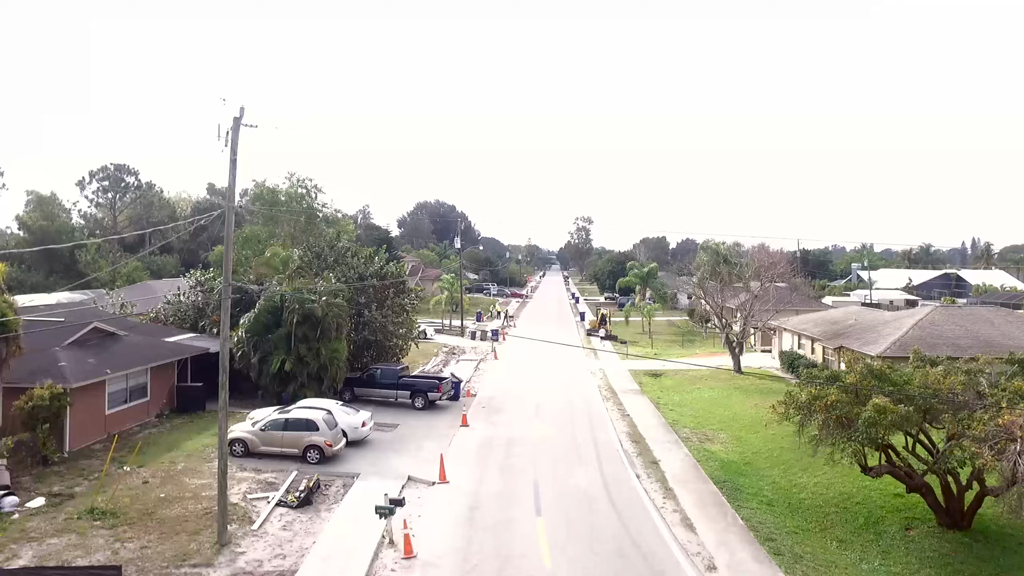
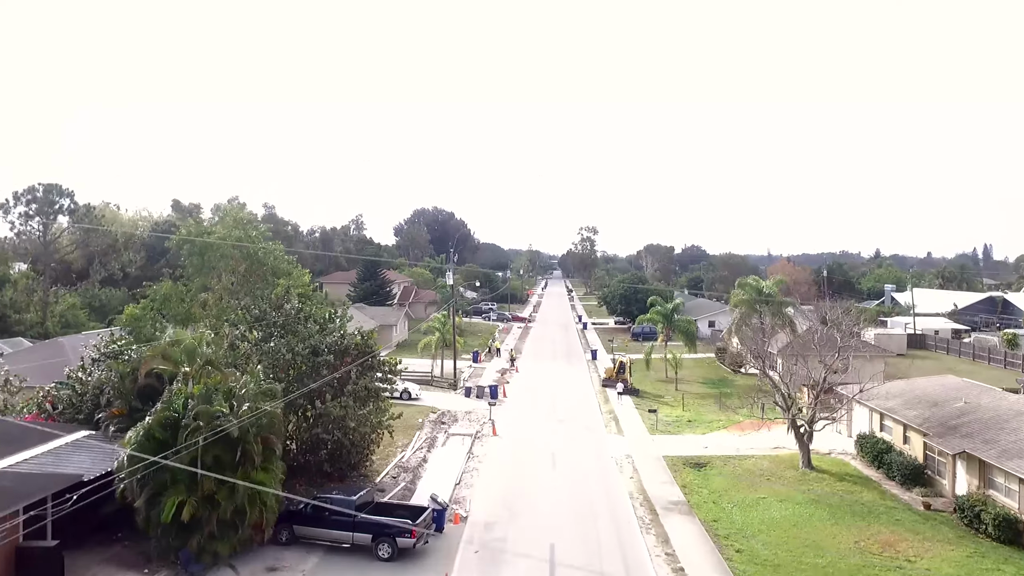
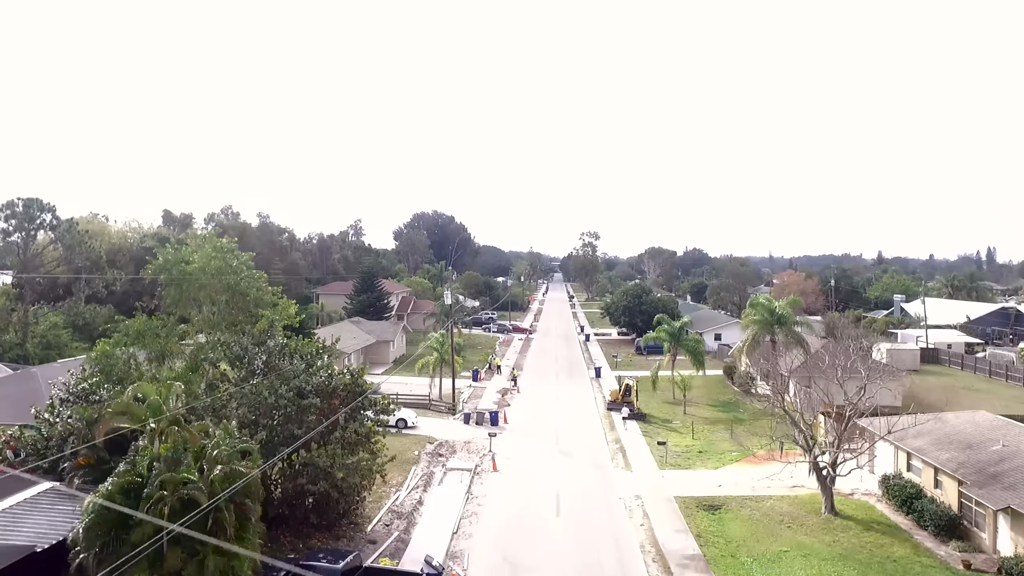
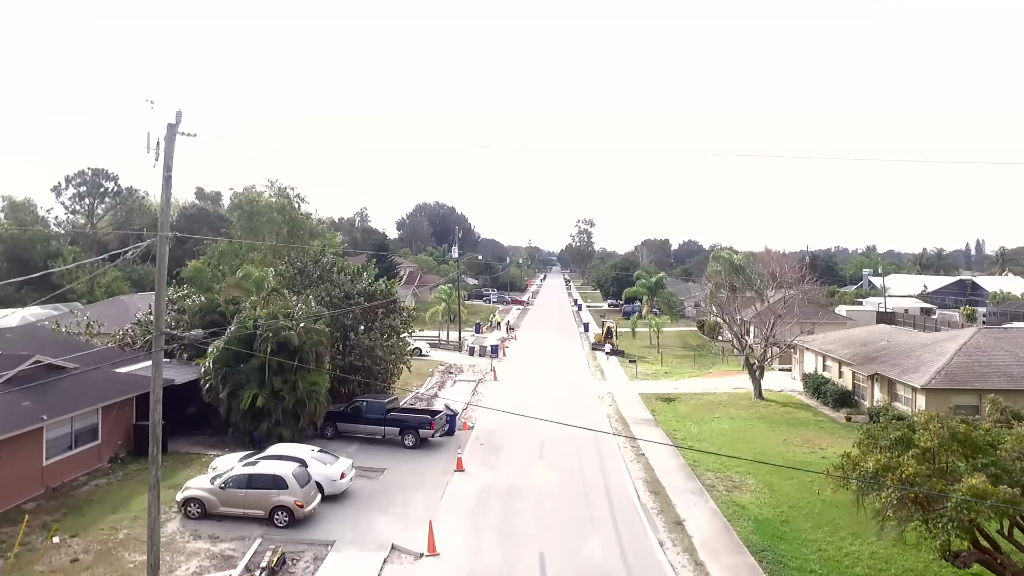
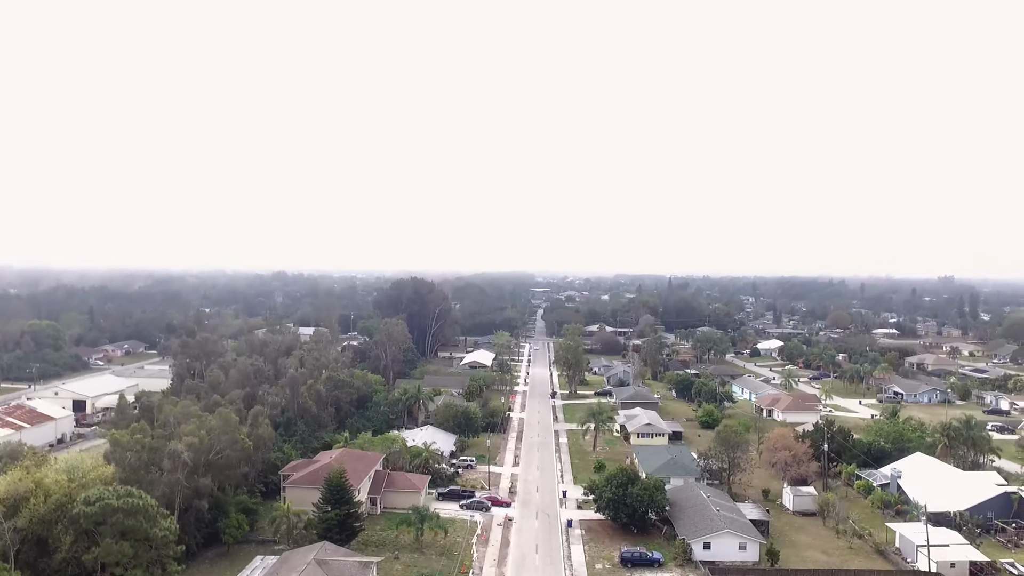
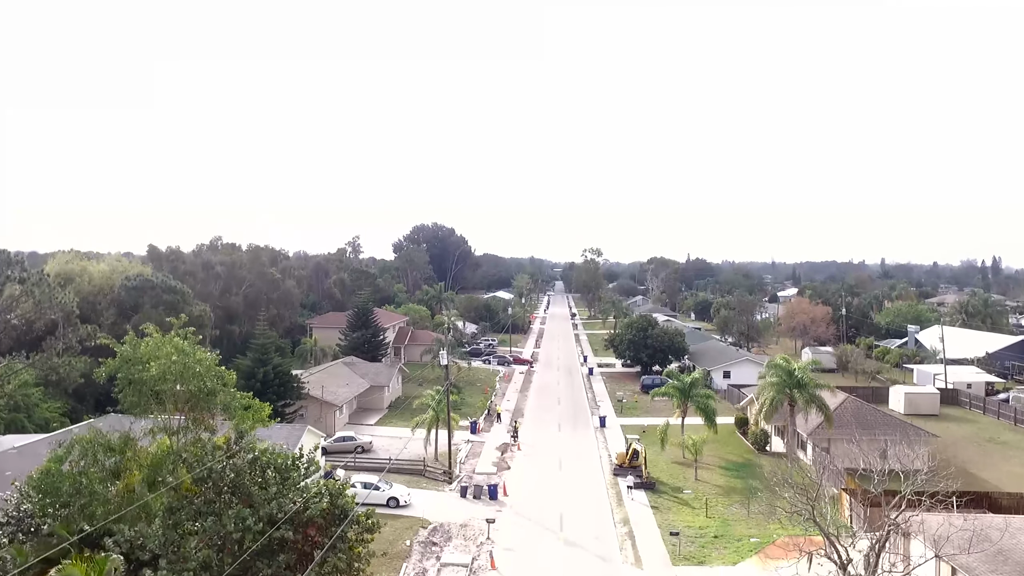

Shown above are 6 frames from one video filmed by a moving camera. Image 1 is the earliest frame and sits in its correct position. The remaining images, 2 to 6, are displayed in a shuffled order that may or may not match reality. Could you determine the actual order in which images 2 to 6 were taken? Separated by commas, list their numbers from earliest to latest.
4, 2, 3, 6, 5
